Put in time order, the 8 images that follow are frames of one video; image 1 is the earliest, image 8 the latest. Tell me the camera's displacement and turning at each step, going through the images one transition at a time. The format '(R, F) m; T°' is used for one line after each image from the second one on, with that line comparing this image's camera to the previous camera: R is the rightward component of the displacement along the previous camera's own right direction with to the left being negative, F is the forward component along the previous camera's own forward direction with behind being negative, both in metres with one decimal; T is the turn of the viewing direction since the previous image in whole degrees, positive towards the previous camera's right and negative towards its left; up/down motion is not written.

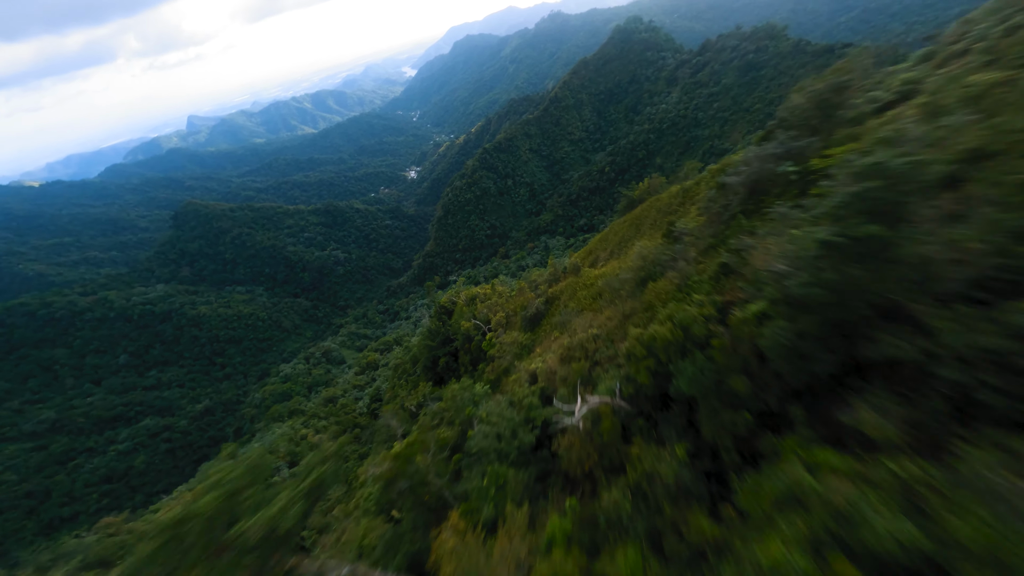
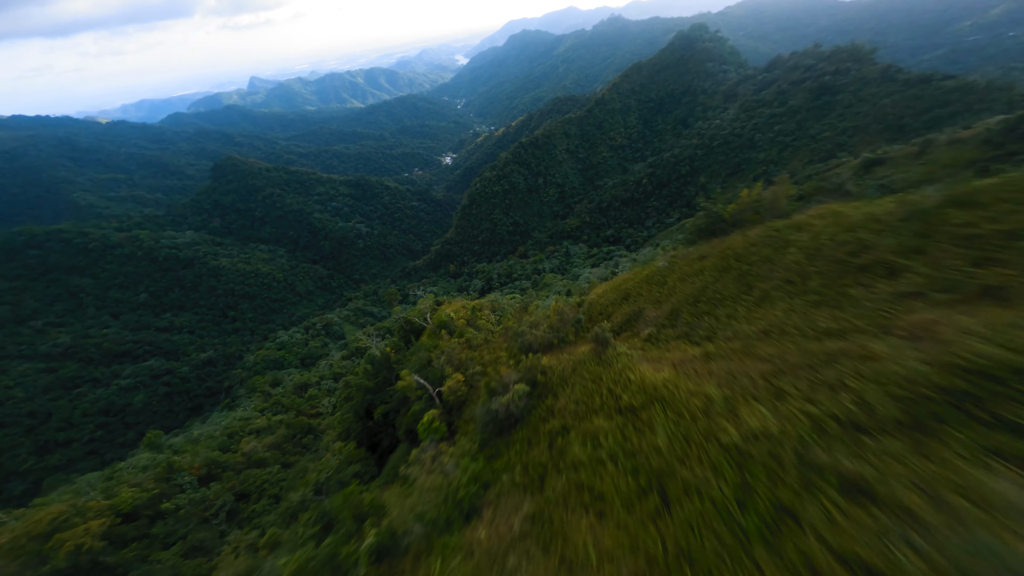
(+0.5, +2.7) m; -3°
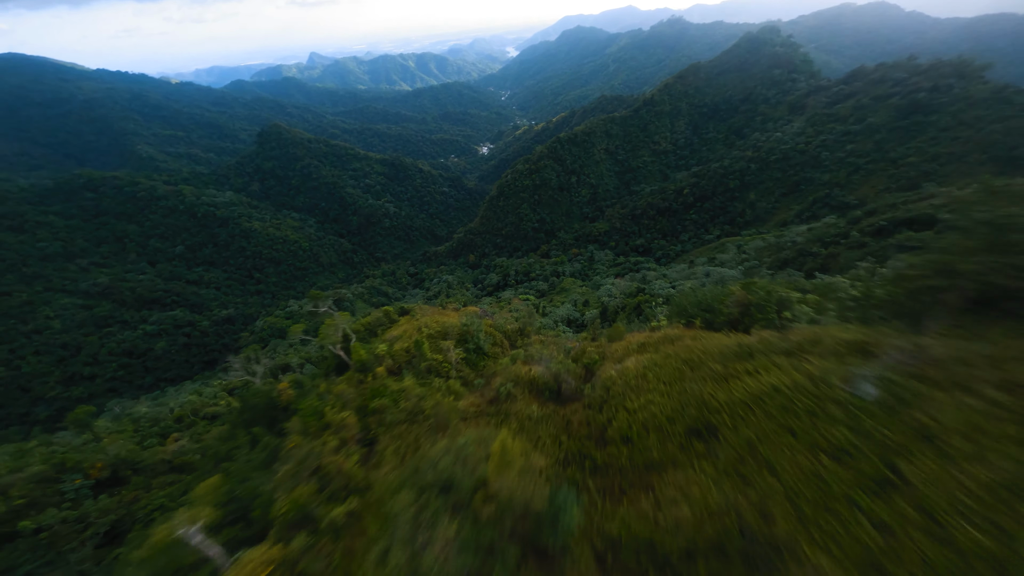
(+0.6, +2.5) m; -4°
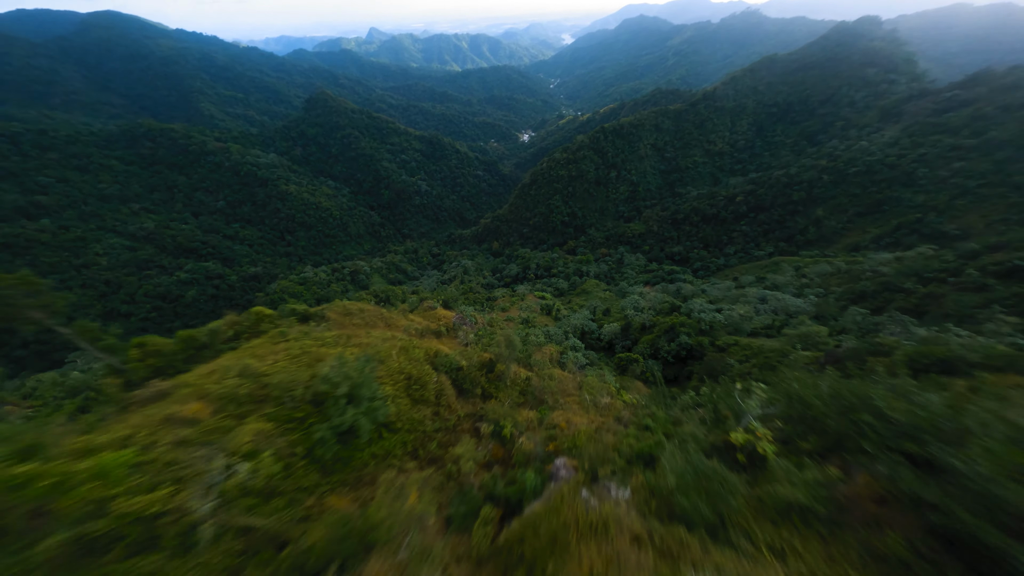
(+0.9, +3.0) m; -5°
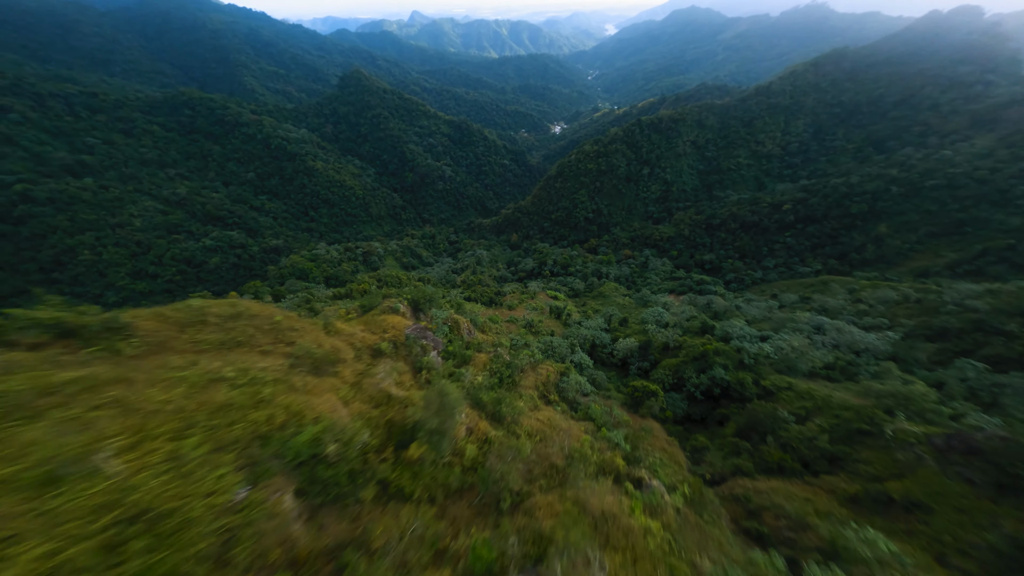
(+0.8, +2.4) m; -4°
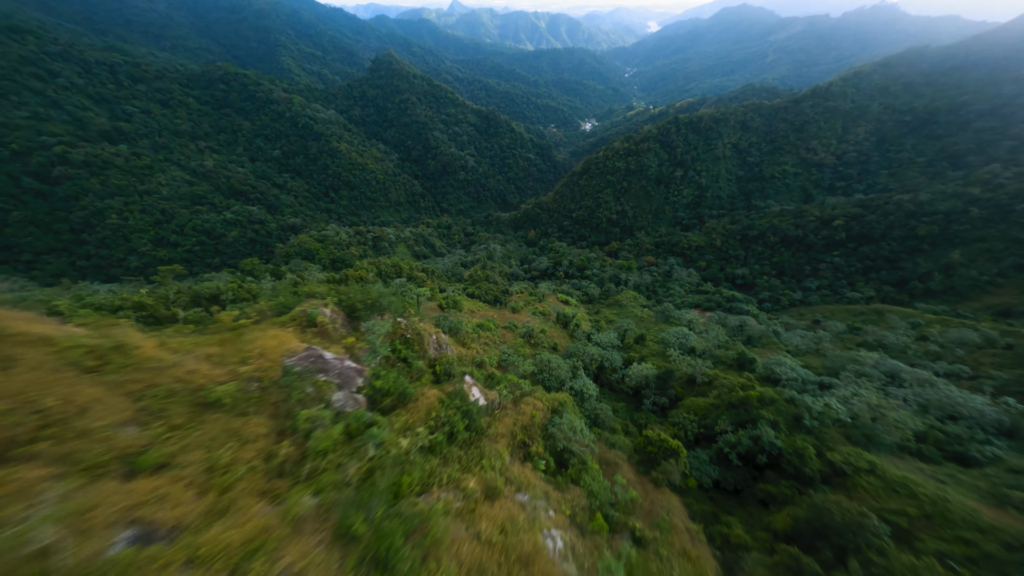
(+0.9, +2.6) m; -3°
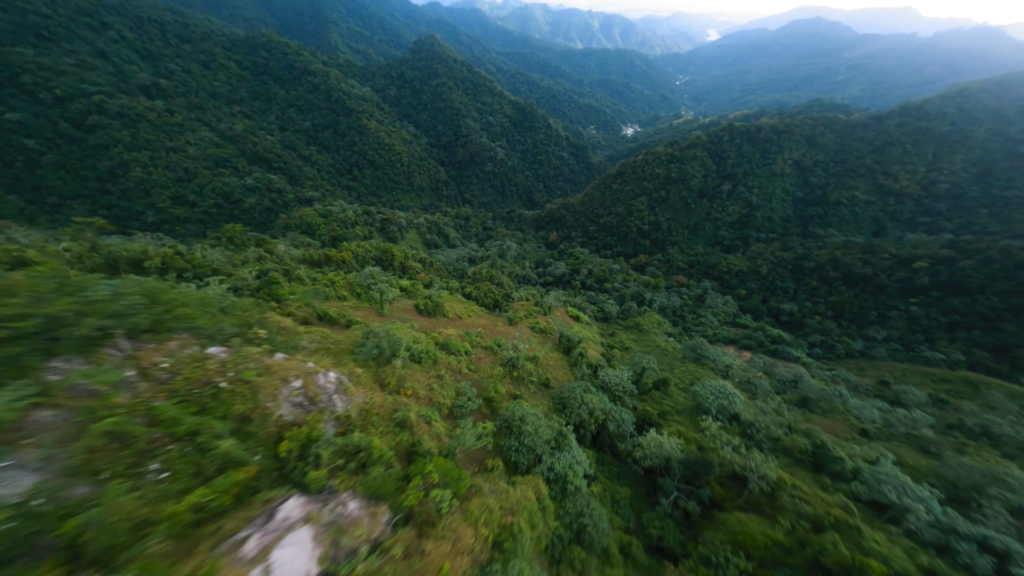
(+1.4, +4.2) m; -4°
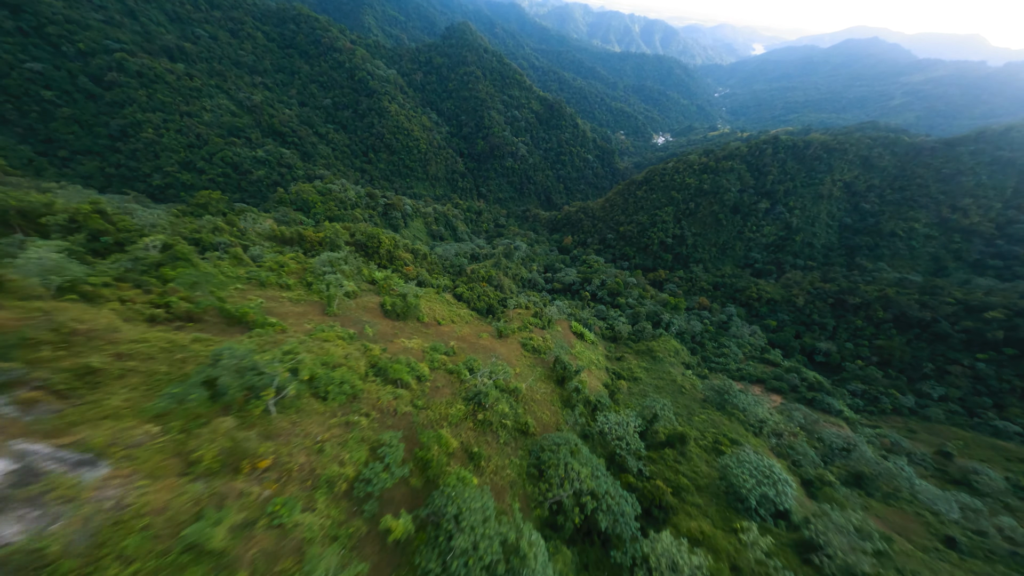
(+1.1, +3.5) m; -2°
